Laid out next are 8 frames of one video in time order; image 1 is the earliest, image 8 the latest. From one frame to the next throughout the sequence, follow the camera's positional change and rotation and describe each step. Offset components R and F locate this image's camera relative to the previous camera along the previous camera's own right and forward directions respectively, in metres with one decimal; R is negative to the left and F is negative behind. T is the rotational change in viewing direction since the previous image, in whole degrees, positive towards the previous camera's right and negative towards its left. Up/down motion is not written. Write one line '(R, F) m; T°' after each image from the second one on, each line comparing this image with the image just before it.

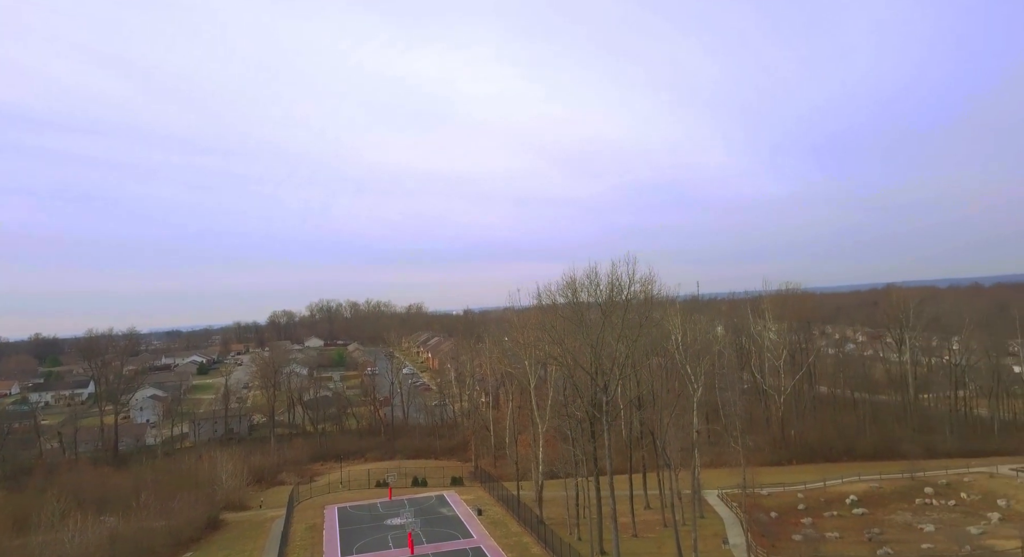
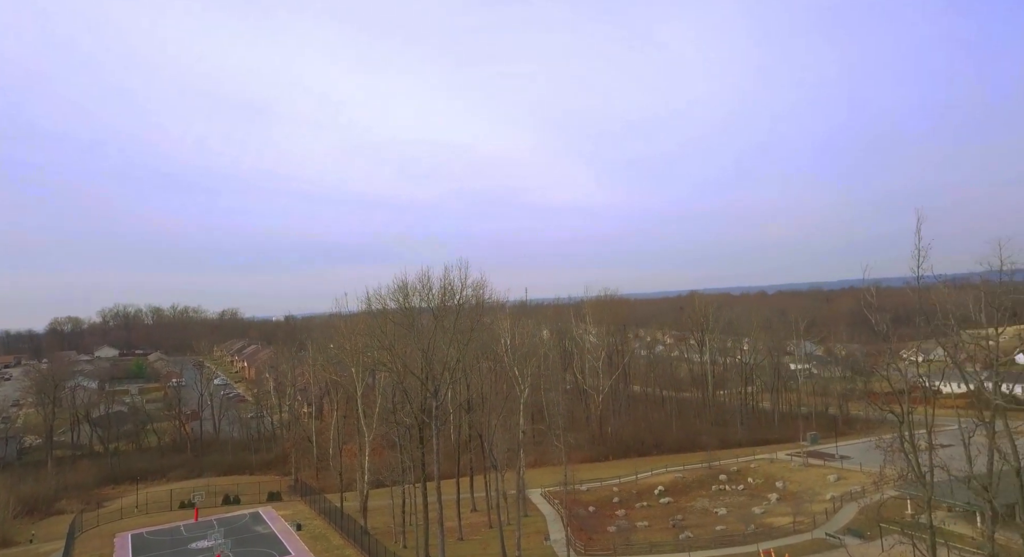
(+0.1, +0.8) m; +16°
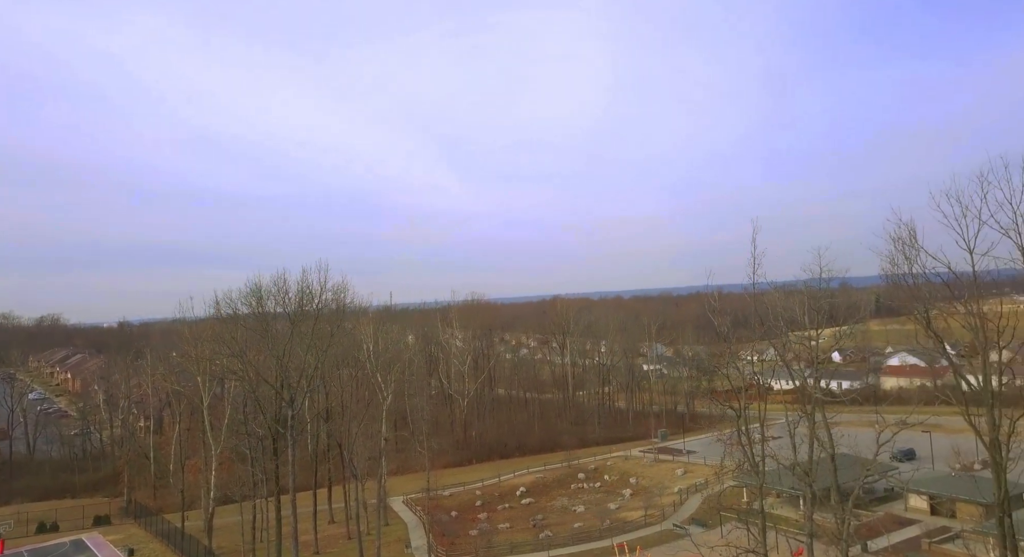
(+0.1, +0.5) m; +12°
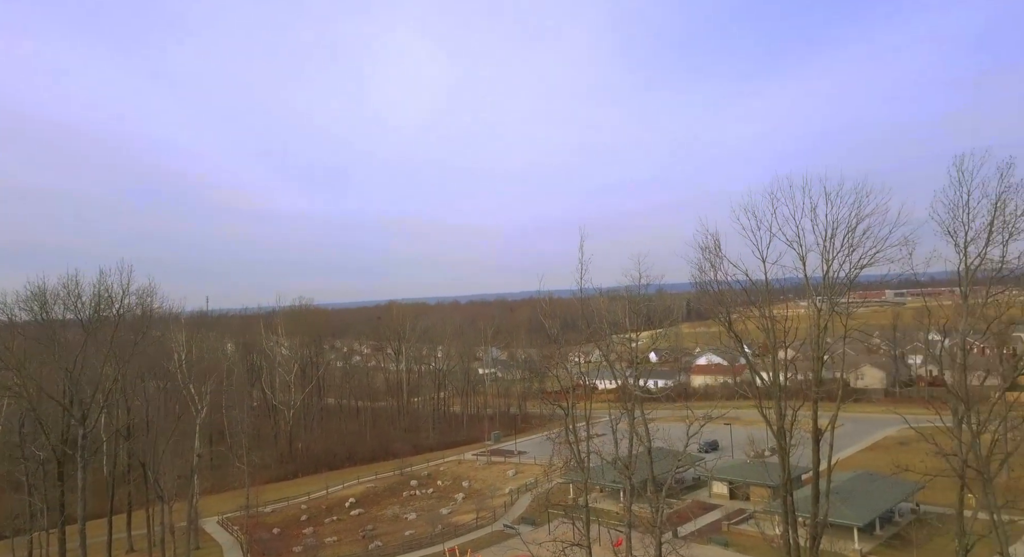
(+0.1, +0.4) m; +15°
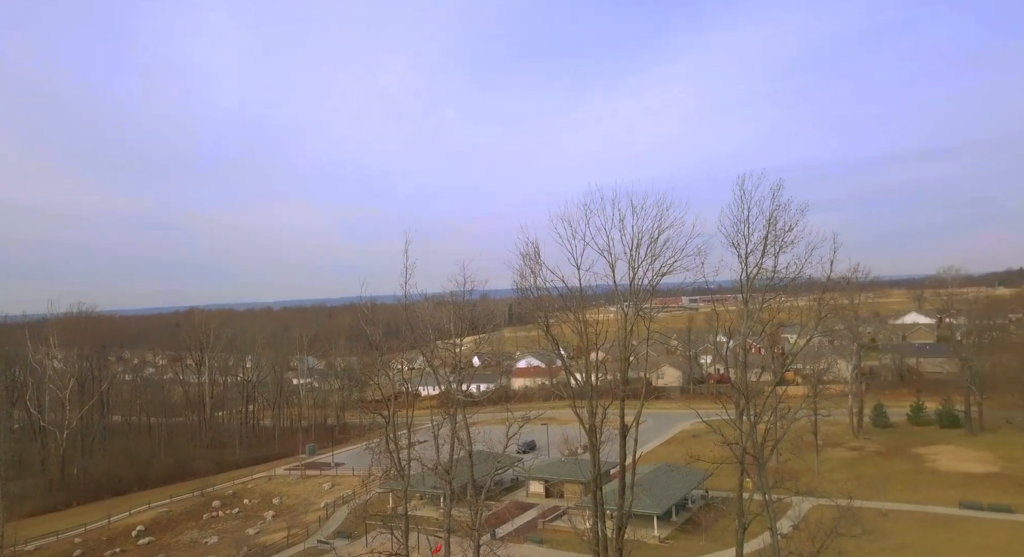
(+0.1, +0.3) m; +16°
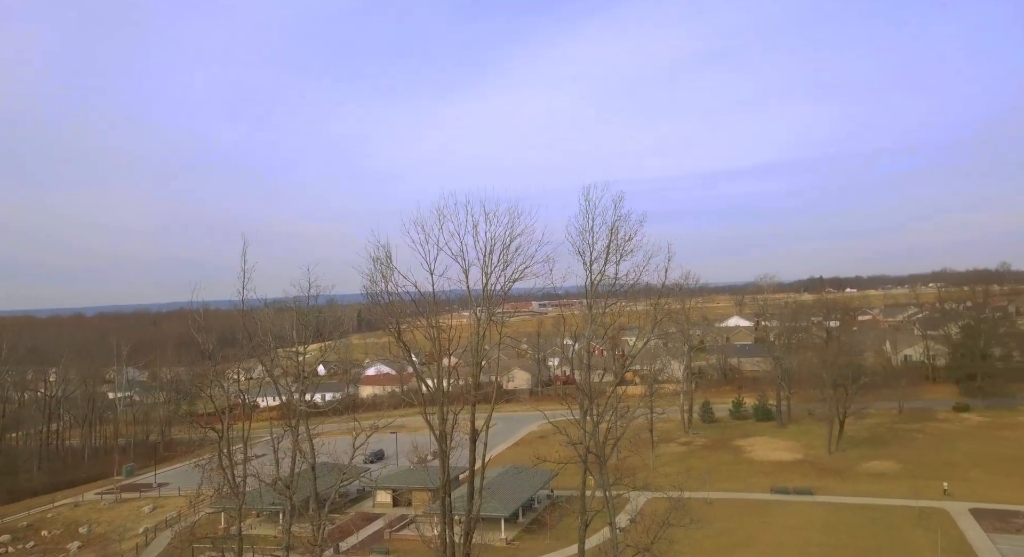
(+0.1, +0.2) m; +14°
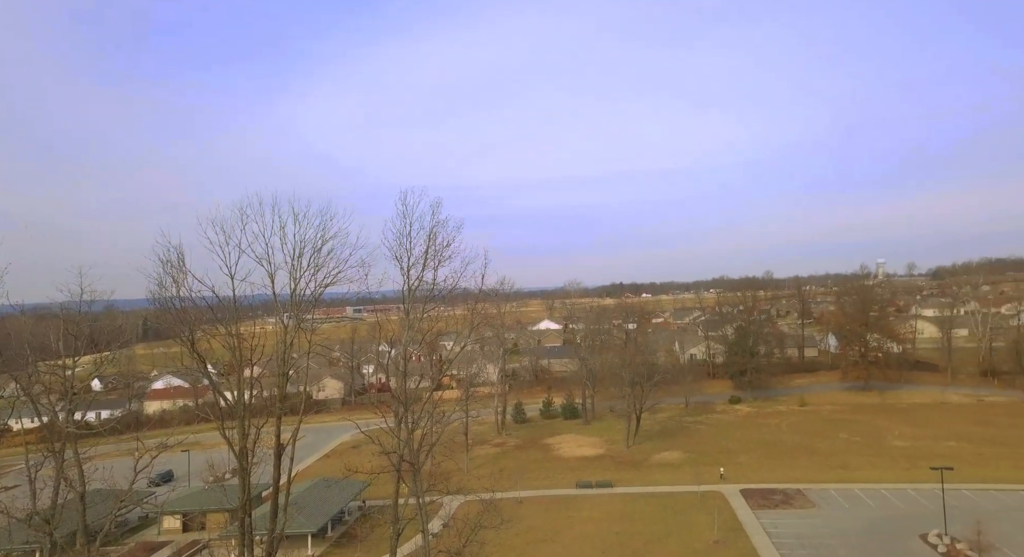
(+0.3, +0.1) m; +14°
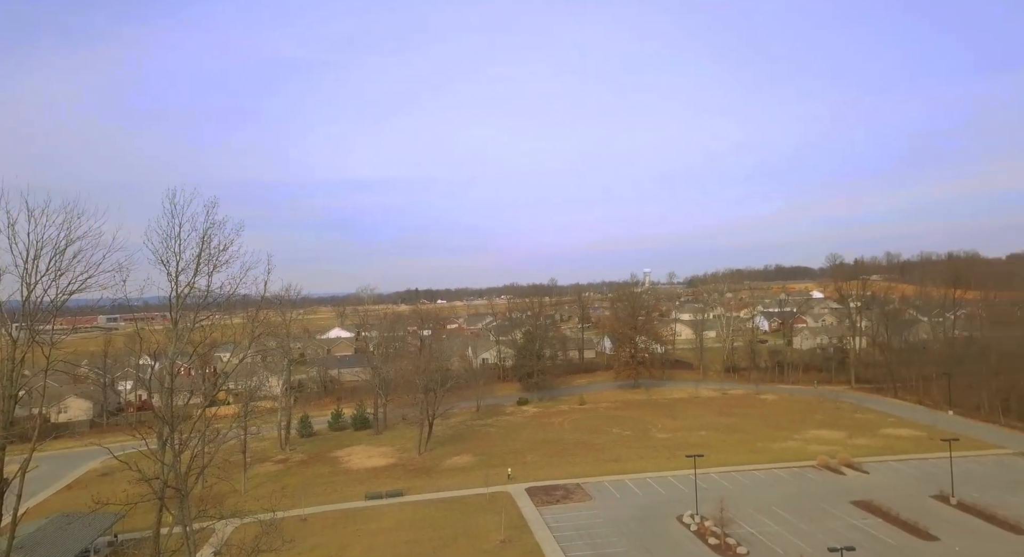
(+0.5, 0.0) m; +15°
